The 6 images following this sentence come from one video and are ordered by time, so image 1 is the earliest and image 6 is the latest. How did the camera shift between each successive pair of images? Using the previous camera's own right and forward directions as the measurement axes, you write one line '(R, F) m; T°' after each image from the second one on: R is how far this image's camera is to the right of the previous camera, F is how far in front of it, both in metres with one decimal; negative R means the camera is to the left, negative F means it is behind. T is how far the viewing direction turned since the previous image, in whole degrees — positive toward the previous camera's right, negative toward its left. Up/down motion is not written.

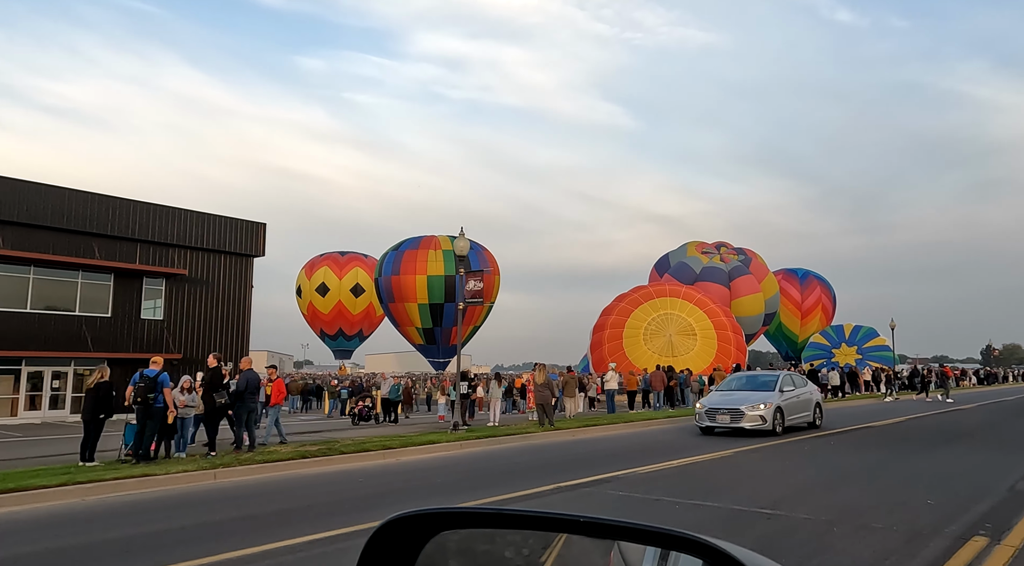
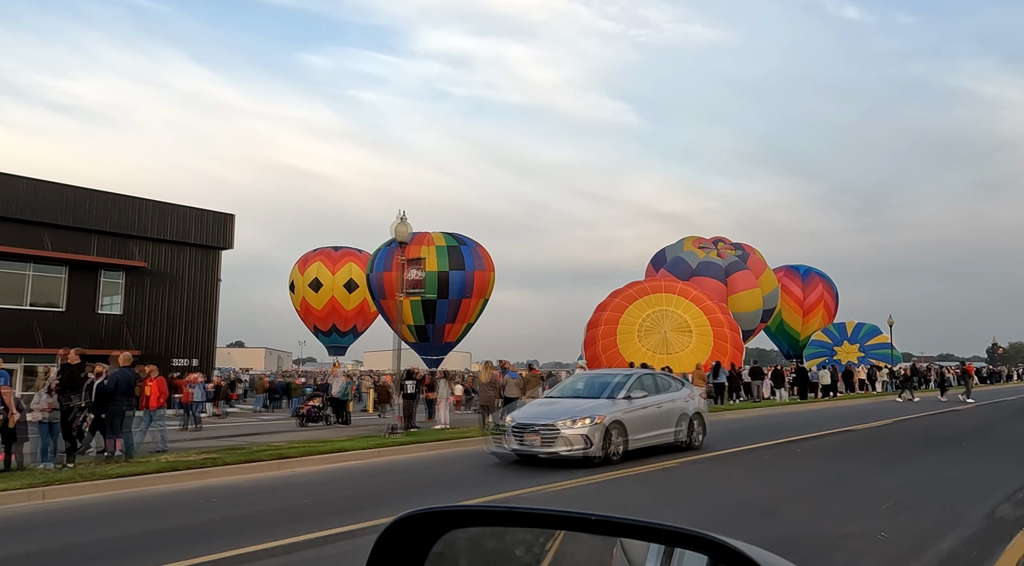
(+0.7, +0.9) m; 0°
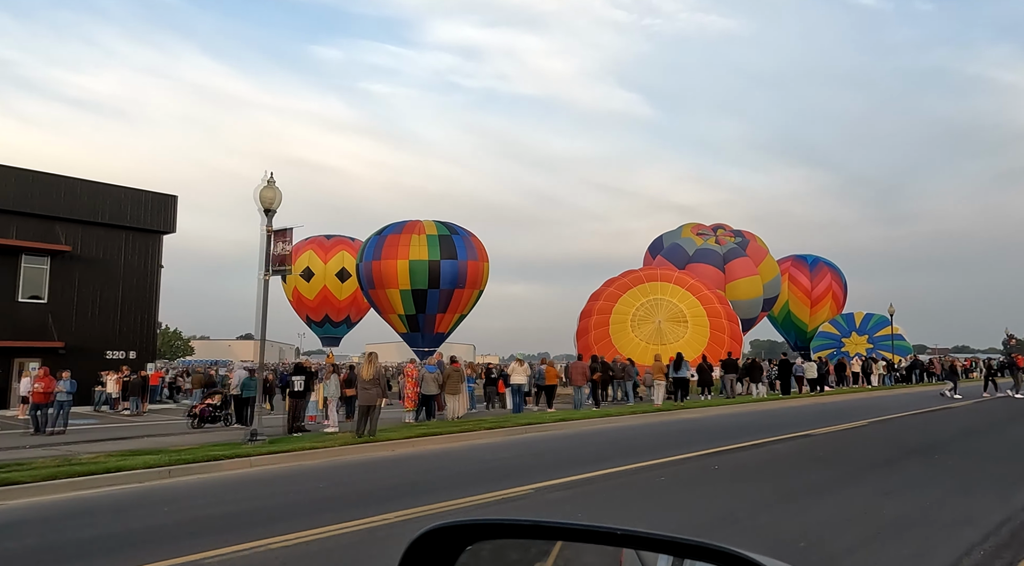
(+1.1, +1.6) m; -1°
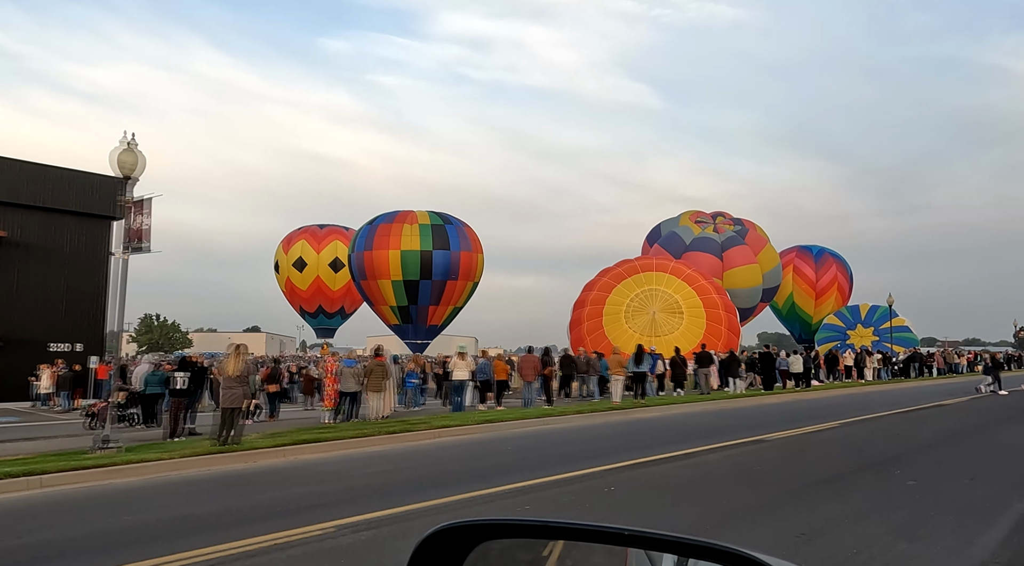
(+0.8, +1.1) m; -1°
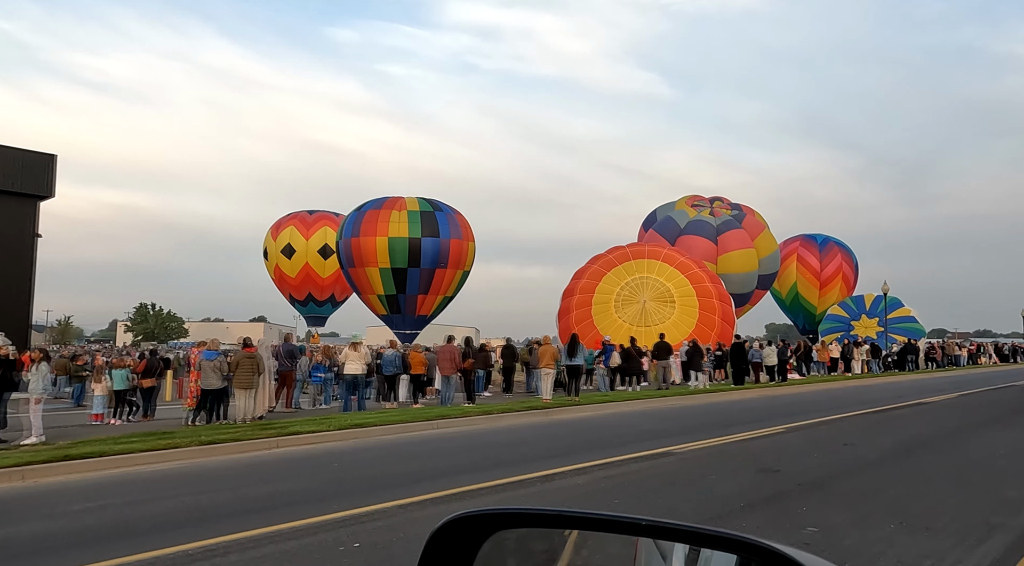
(+1.1, +1.4) m; -1°
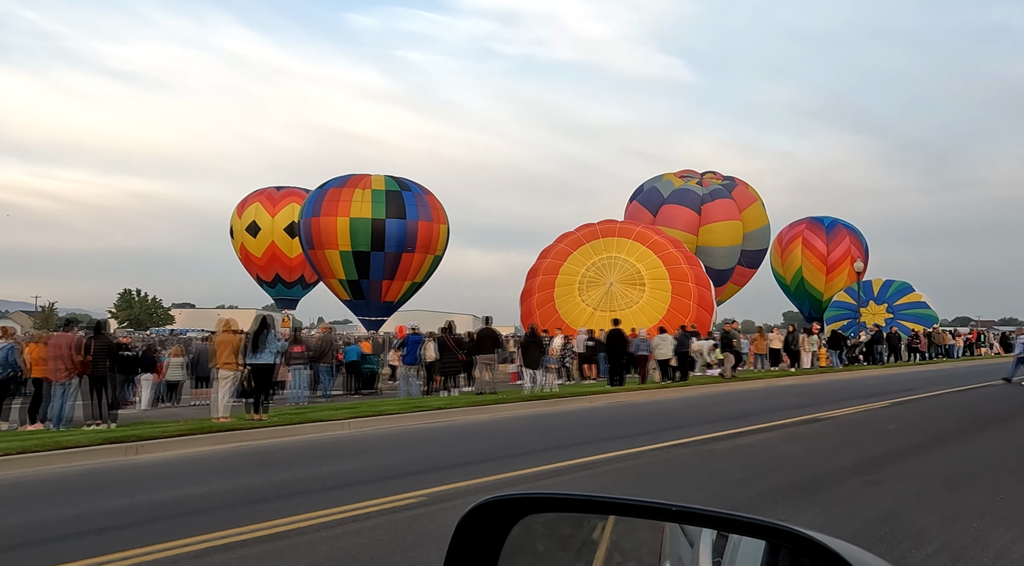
(+2.6, +3.4) m; -2°
